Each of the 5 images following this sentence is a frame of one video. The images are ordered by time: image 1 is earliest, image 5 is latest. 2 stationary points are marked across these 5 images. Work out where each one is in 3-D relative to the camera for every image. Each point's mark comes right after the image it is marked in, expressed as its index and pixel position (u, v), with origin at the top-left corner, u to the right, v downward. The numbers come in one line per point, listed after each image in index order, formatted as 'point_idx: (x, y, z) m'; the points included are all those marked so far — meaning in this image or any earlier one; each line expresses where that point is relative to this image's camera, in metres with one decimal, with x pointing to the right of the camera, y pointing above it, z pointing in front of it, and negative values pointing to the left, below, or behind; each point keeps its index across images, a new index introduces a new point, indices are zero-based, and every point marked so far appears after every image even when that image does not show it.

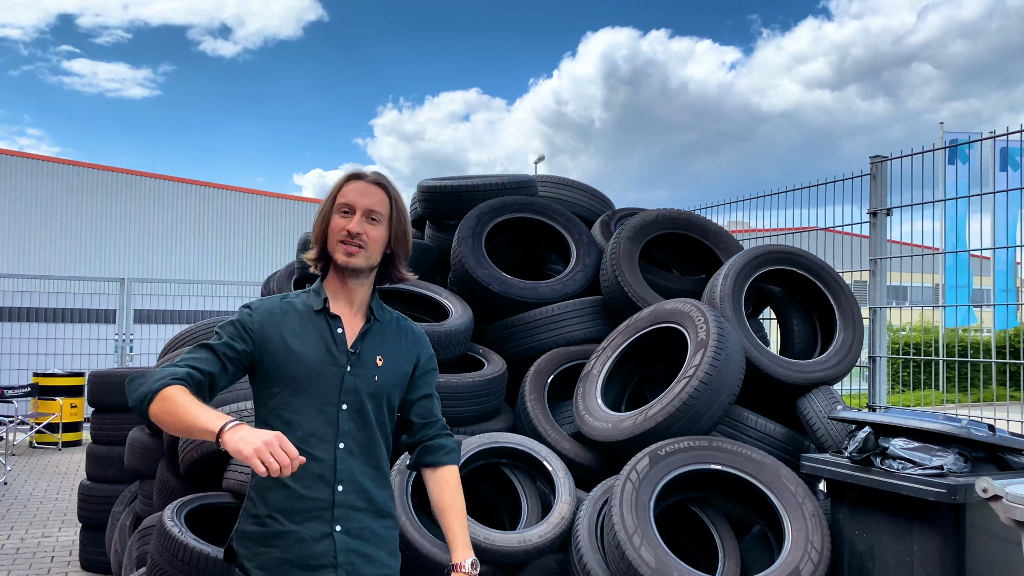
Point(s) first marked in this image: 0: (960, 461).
0: (+1.6, -0.6, +2.9) m
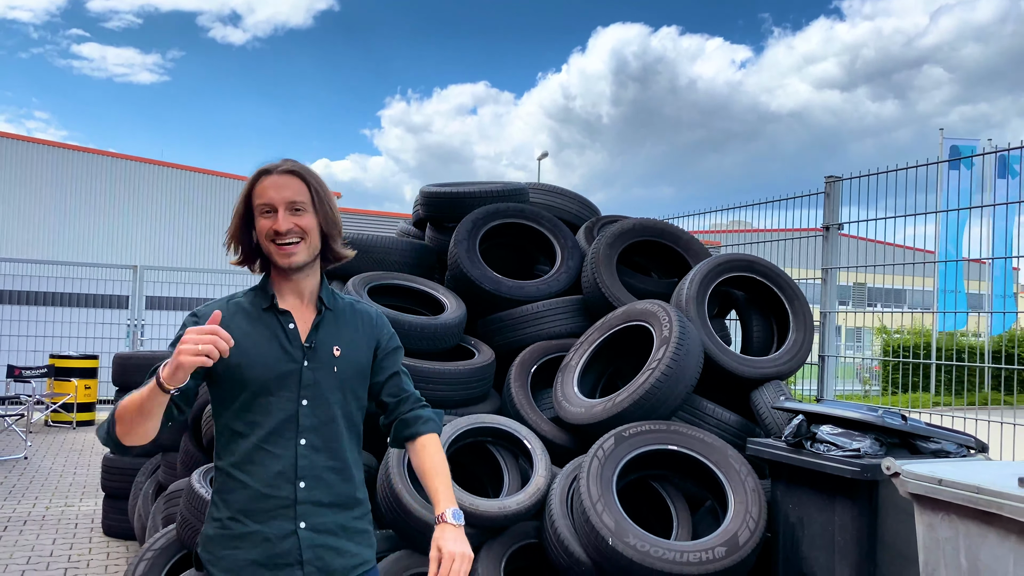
0: (+1.5, -0.6, +3.3) m
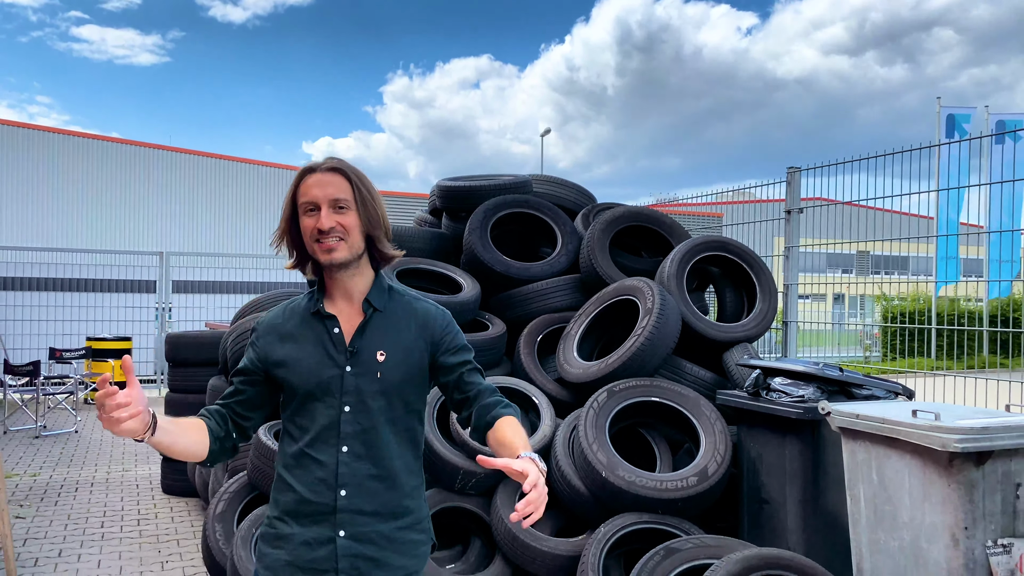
0: (+1.5, -0.5, +4.1) m
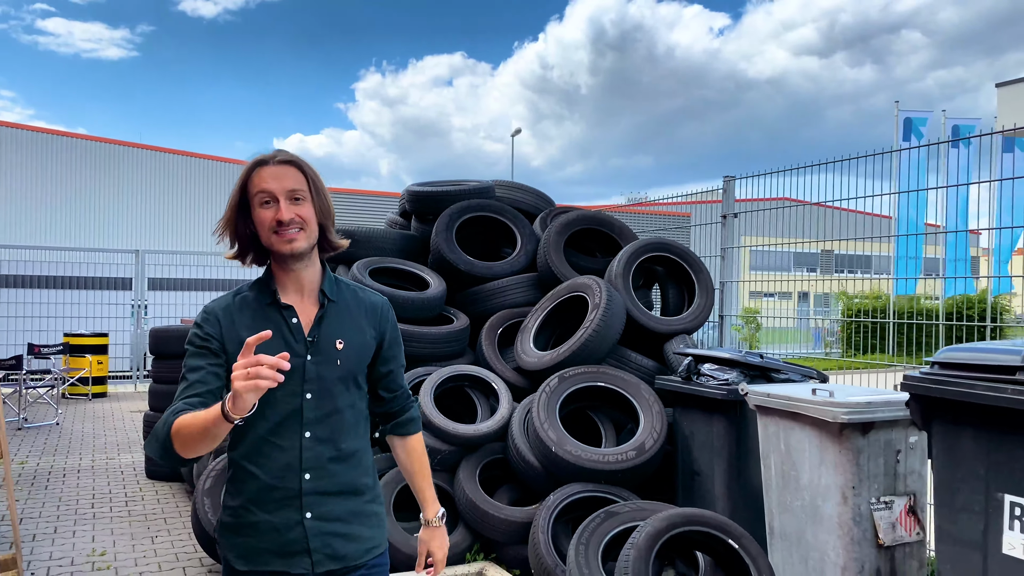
0: (+1.3, -0.5, +4.7) m
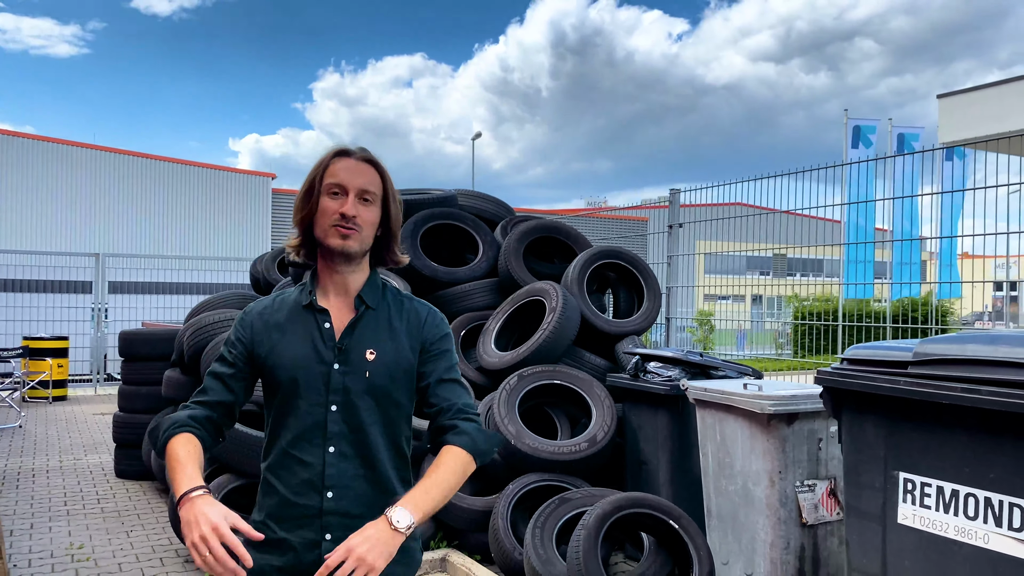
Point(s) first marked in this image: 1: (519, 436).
0: (+1.1, -0.5, +5.1) m
1: (0.0, -0.9, +5.1) m
